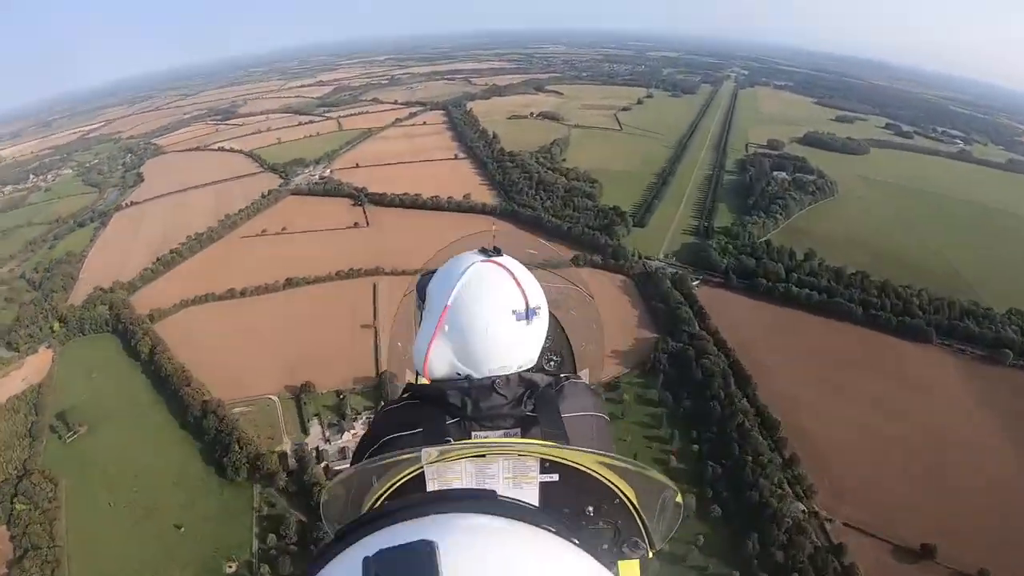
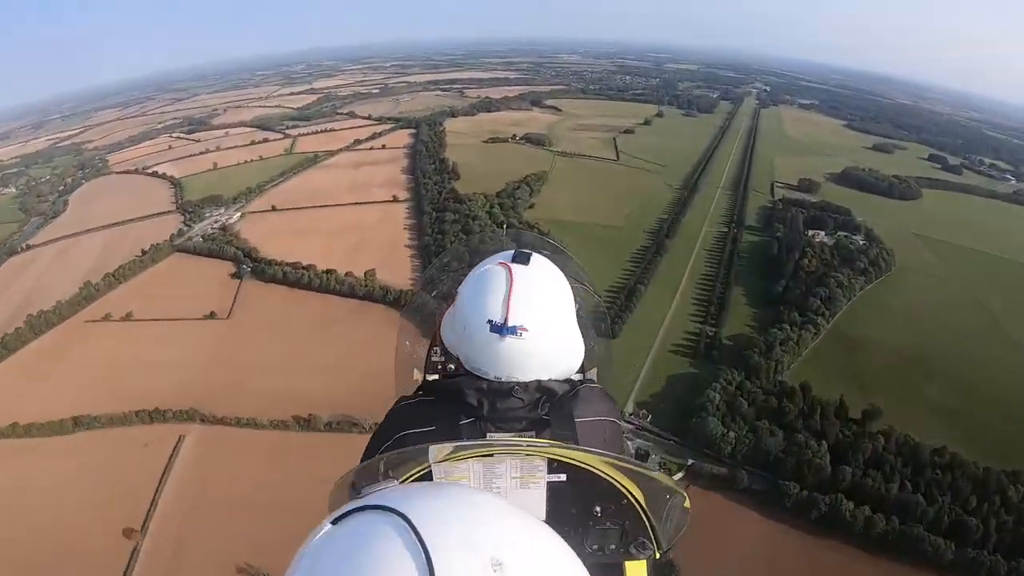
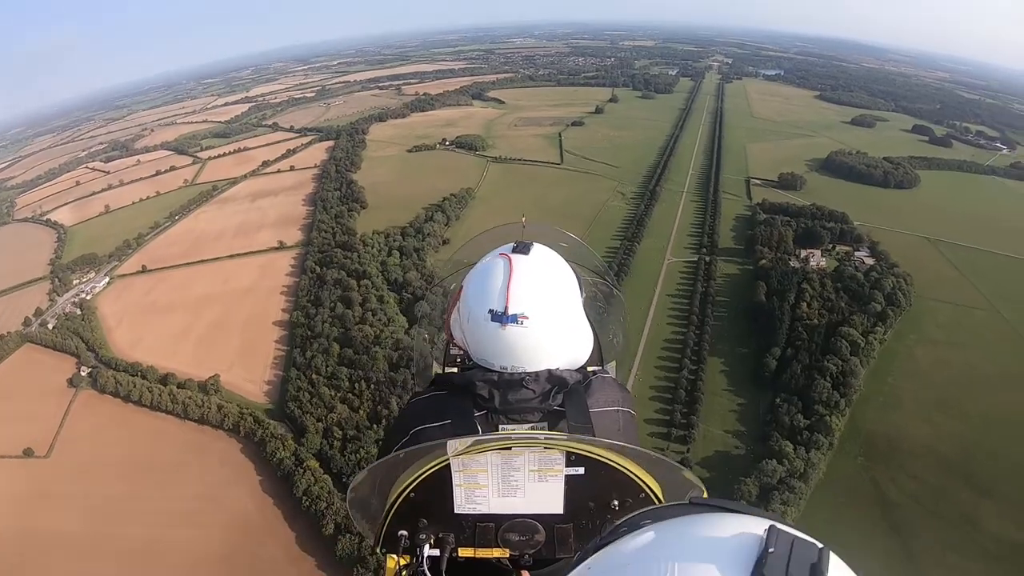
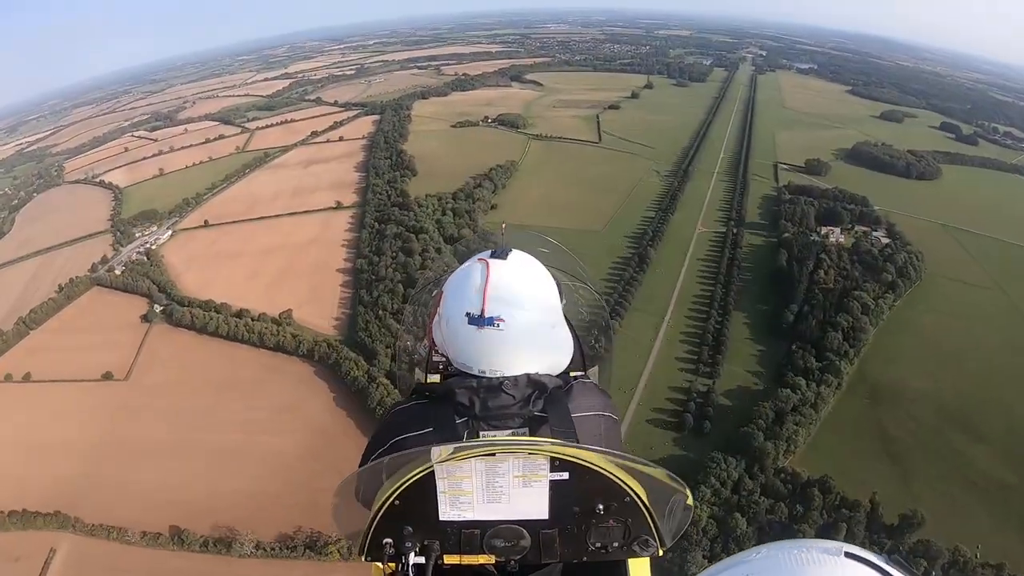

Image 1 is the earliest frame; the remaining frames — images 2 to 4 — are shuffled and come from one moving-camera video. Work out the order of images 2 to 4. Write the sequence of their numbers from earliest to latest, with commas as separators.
2, 4, 3
